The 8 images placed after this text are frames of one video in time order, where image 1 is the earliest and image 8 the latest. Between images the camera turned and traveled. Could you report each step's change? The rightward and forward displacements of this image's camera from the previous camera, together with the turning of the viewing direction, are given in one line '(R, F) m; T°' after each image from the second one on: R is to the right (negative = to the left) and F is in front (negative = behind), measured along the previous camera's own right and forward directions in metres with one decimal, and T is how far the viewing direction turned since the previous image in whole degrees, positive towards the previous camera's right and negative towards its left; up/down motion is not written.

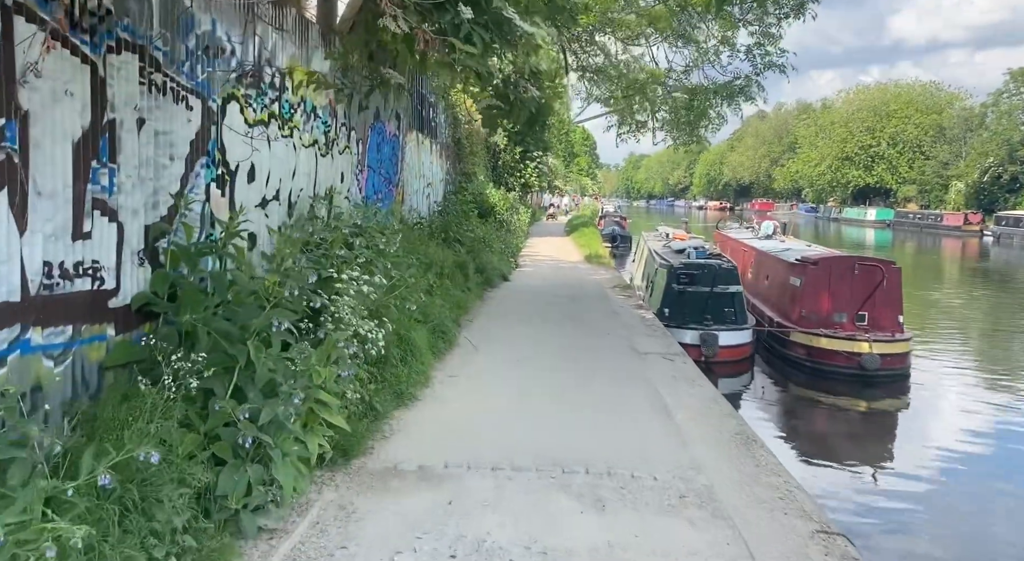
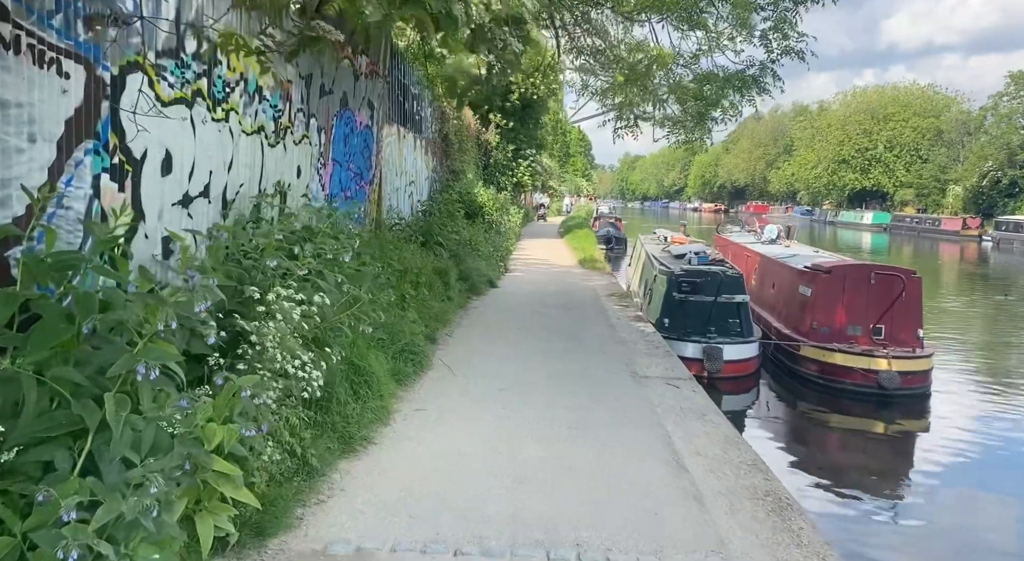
(+0.1, +1.1) m; 0°
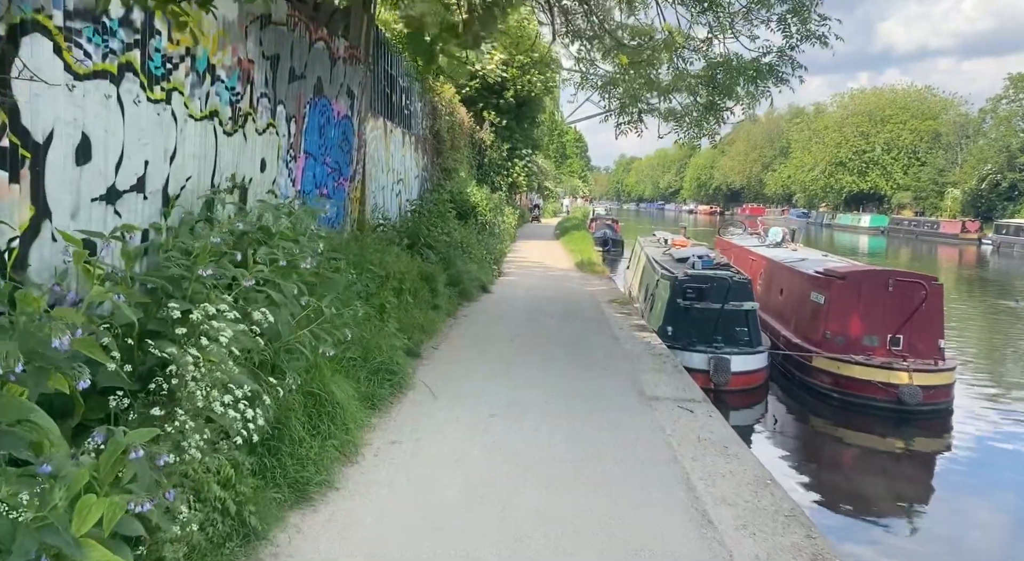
(0.0, +0.8) m; 0°
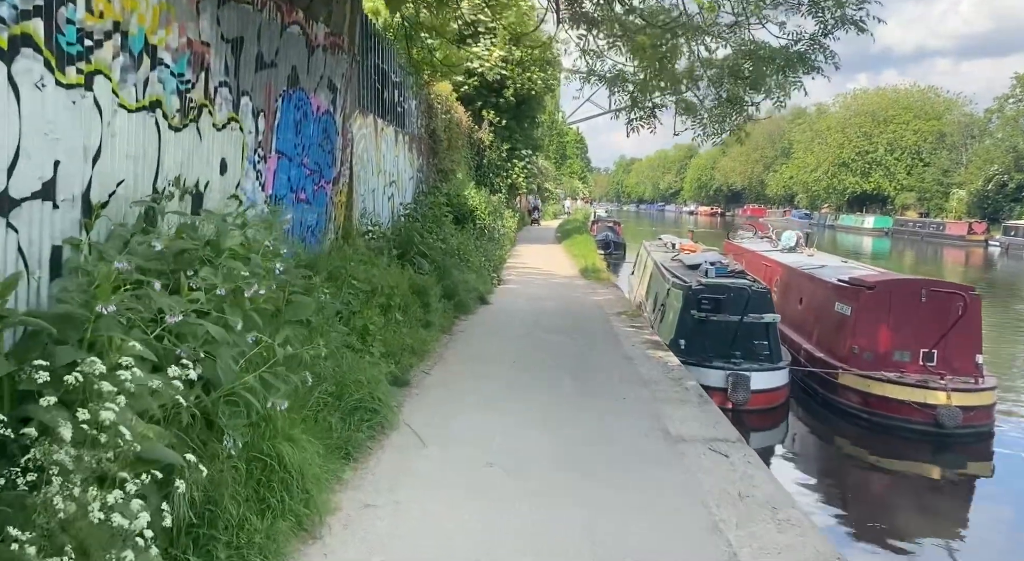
(0.0, +0.9) m; 0°
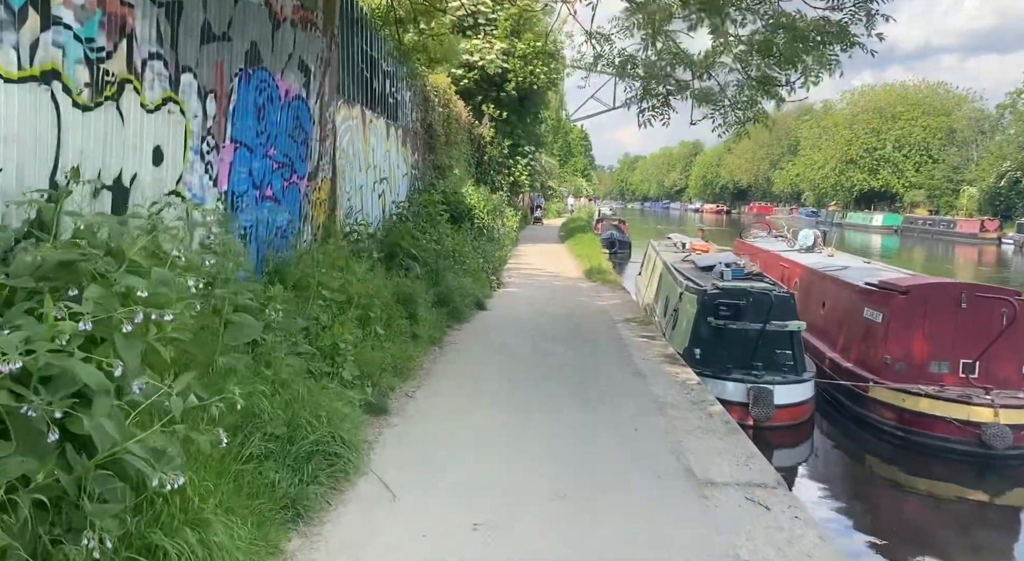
(+0.1, +1.0) m; 0°
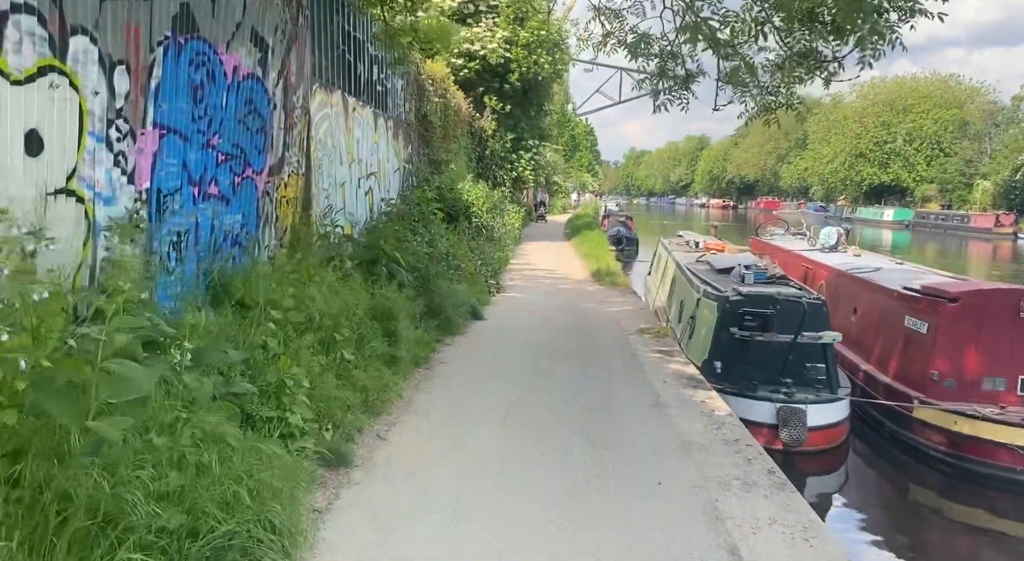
(+0.1, +1.1) m; 0°
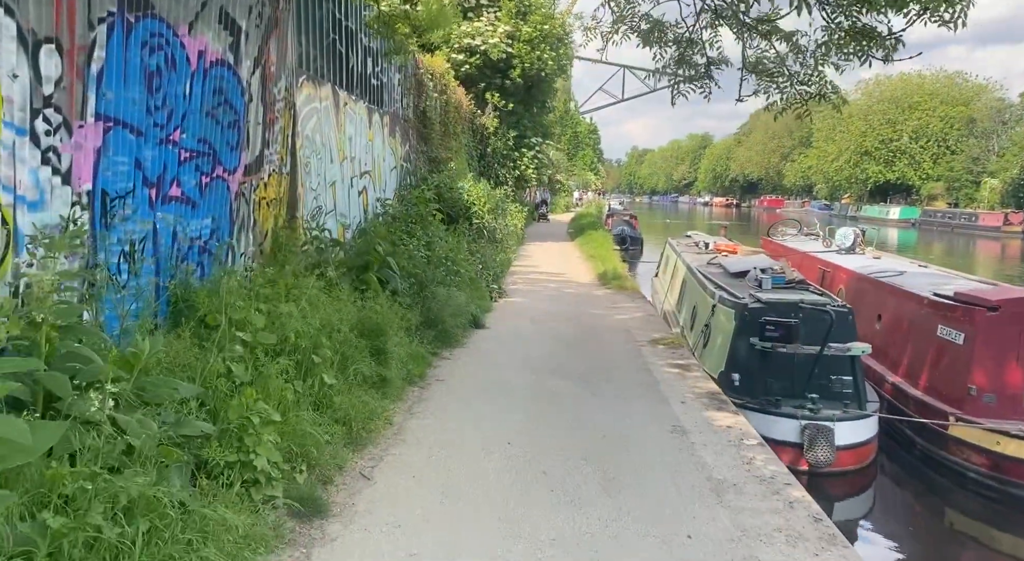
(0.0, +0.7) m; 0°
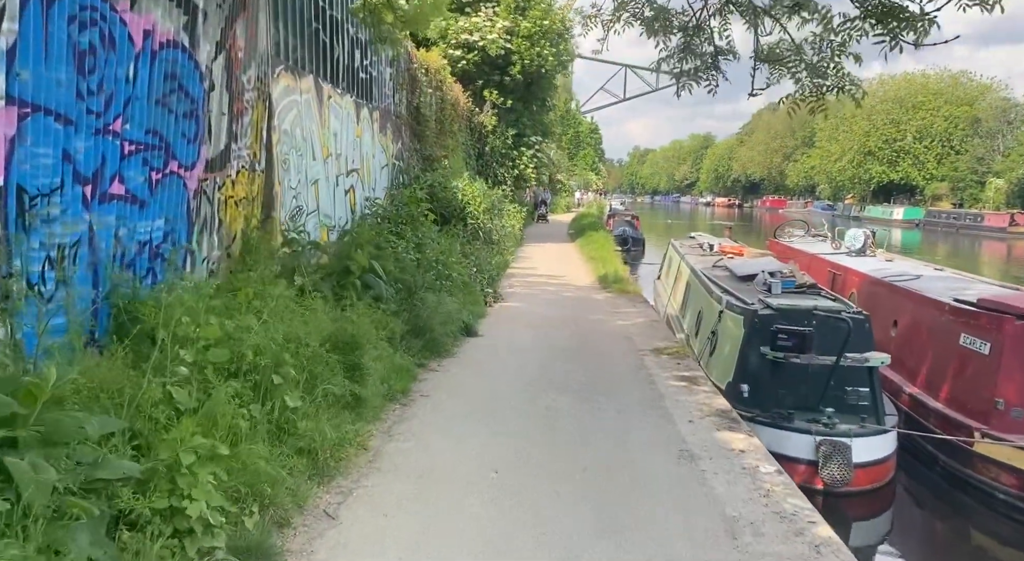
(+0.1, +0.6) m; 0°
